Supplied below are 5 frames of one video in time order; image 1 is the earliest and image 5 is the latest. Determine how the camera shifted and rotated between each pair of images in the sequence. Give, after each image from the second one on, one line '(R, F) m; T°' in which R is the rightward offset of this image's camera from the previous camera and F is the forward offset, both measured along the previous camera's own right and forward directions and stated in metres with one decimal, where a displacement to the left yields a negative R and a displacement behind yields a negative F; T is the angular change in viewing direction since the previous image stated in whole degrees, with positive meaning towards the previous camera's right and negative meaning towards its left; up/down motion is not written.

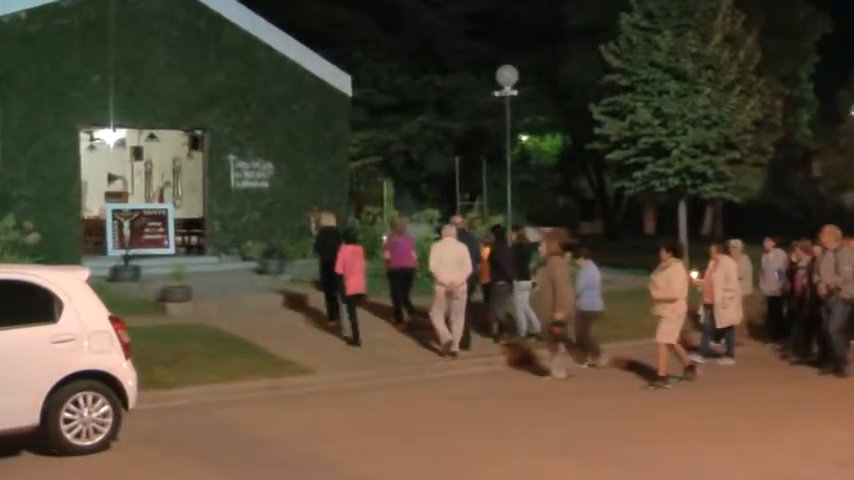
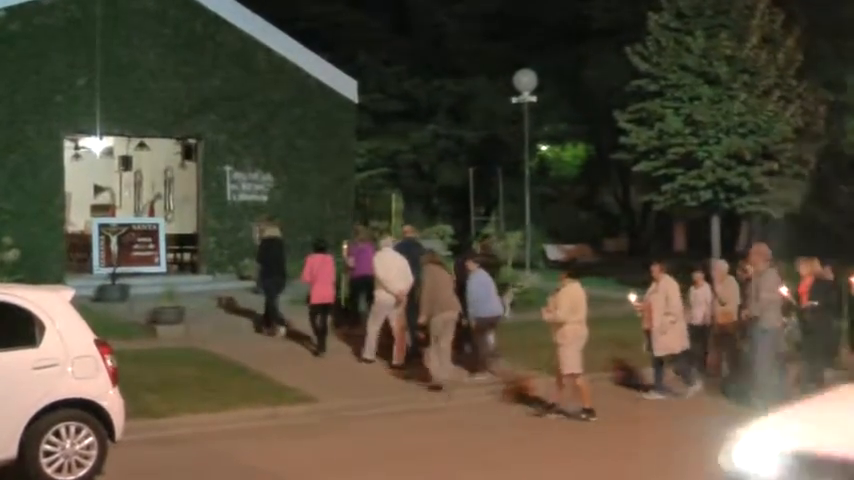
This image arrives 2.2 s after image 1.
(-0.2, +2.0) m; 0°
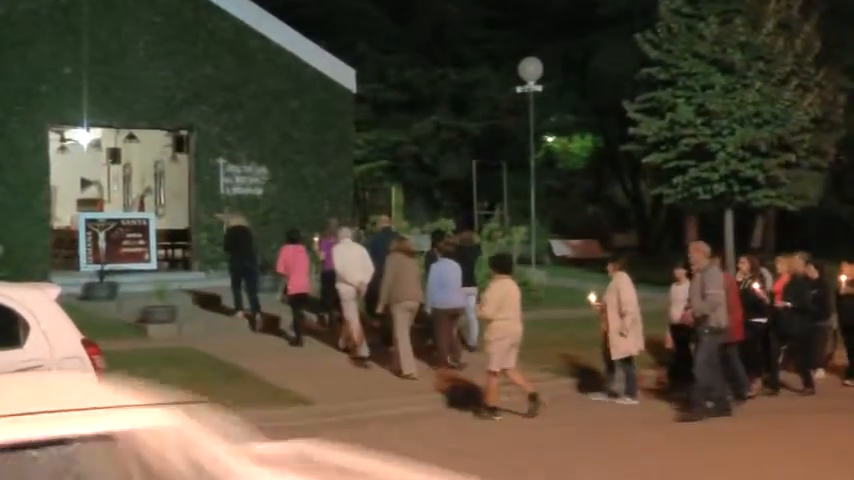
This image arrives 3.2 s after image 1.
(0.0, +1.0) m; 0°
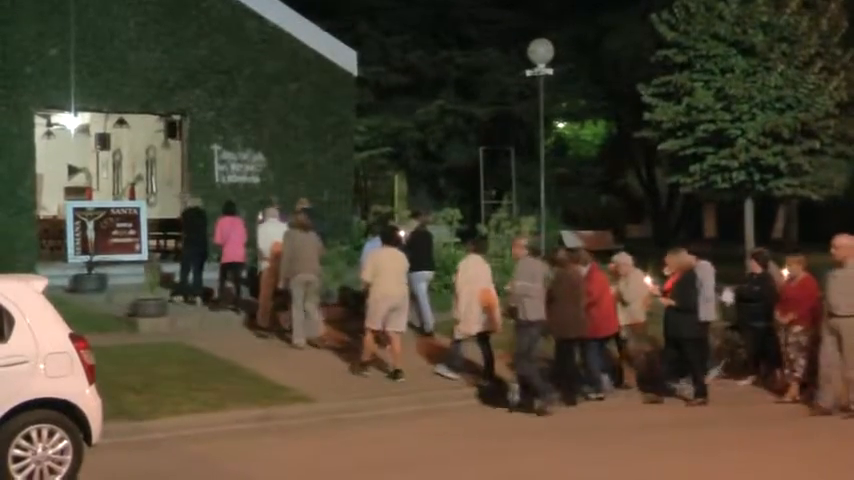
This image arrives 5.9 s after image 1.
(+0.1, +1.1) m; 0°
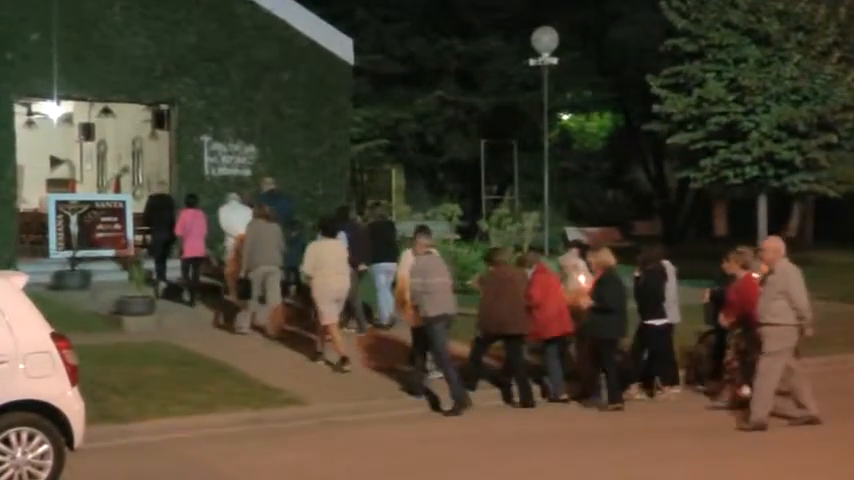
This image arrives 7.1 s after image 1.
(0.0, +1.0) m; 0°
